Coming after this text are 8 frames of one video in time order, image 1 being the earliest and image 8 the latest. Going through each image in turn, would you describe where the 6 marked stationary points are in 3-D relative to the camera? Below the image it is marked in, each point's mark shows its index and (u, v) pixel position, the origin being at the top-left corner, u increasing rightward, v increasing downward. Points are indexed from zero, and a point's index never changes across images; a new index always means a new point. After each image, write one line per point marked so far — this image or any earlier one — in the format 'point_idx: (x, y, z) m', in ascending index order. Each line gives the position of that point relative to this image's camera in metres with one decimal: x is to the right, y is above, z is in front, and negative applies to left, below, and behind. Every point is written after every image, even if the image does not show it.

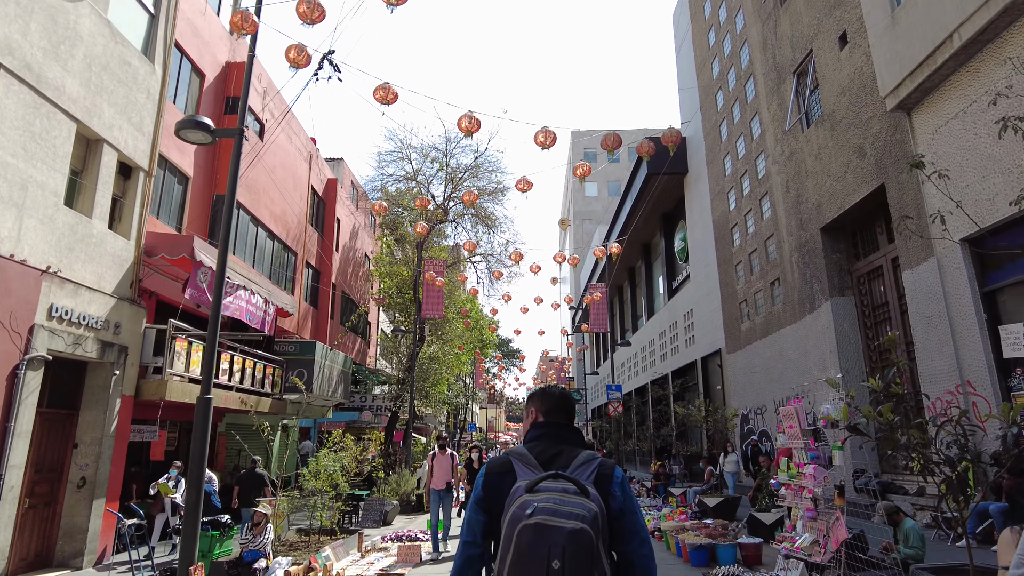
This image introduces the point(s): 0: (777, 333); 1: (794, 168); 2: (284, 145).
0: (+6.1, -1.0, +15.1) m
1: (+6.1, +2.6, +14.2) m
2: (-6.8, +4.3, +19.7) m
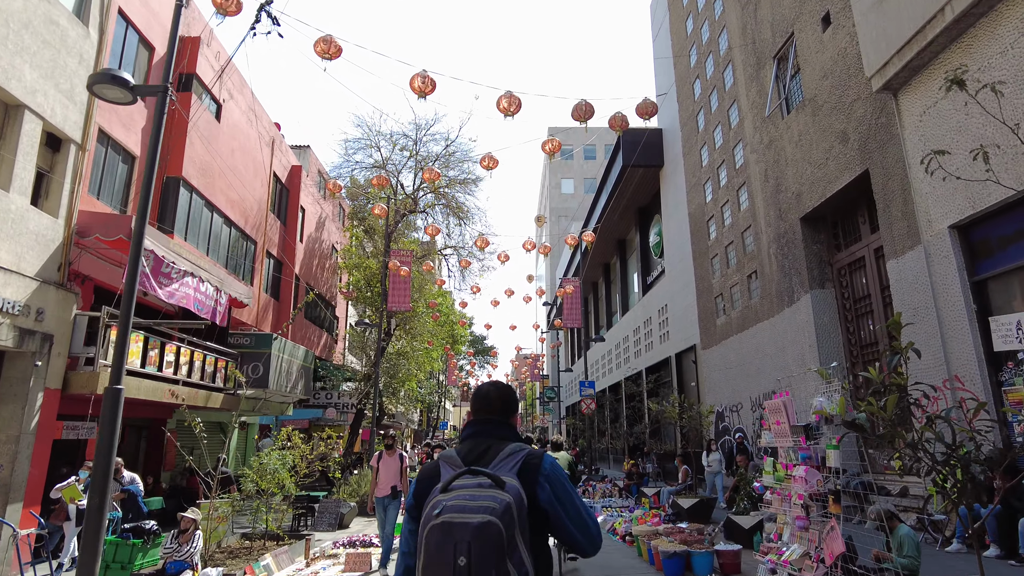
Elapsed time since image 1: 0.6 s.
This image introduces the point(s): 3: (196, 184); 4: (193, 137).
0: (+5.4, -0.9, +14.7) m
1: (+5.4, +2.8, +13.7) m
2: (-7.6, +4.6, +18.7) m
3: (-7.4, +2.4, +15.6) m
4: (-7.4, +3.5, +15.4) m
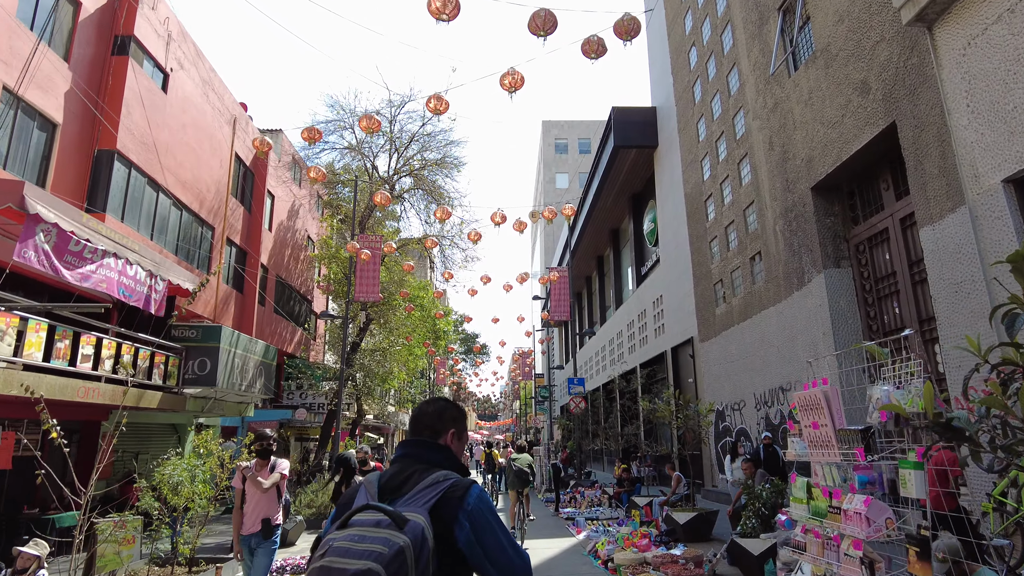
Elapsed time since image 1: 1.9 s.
0: (+4.9, -0.5, +13.1) m
1: (+4.9, +3.1, +12.1) m
2: (-8.2, +4.9, +17.1) m
3: (-8.0, +2.7, +13.9) m
4: (-8.0, +3.8, +13.8) m
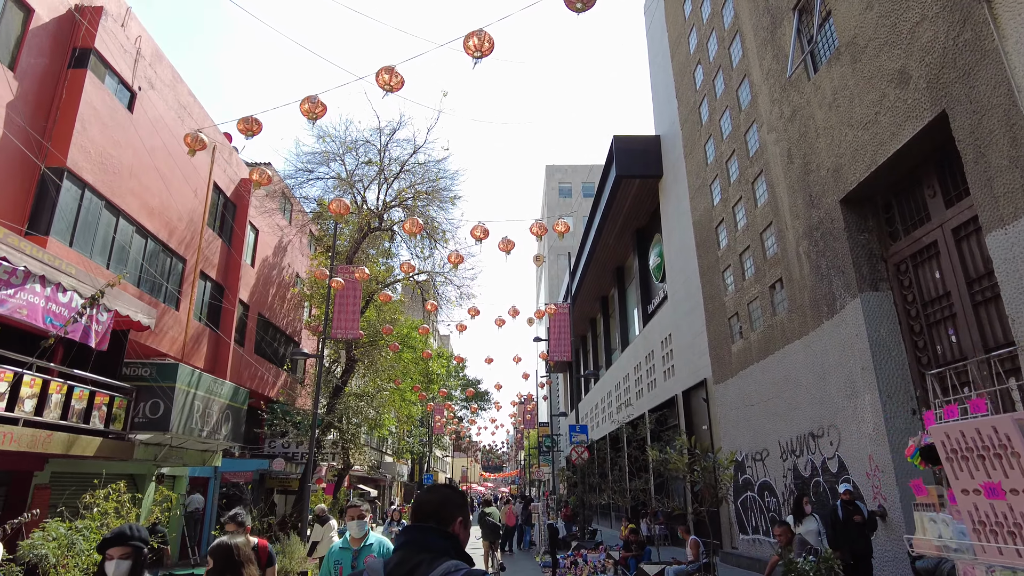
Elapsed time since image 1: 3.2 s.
0: (+4.7, -1.1, +11.5) m
1: (+4.7, +2.6, +10.8) m
2: (-8.3, +4.0, +16.1) m
3: (-8.2, +2.1, +12.7) m
4: (-8.2, +3.2, +12.7) m
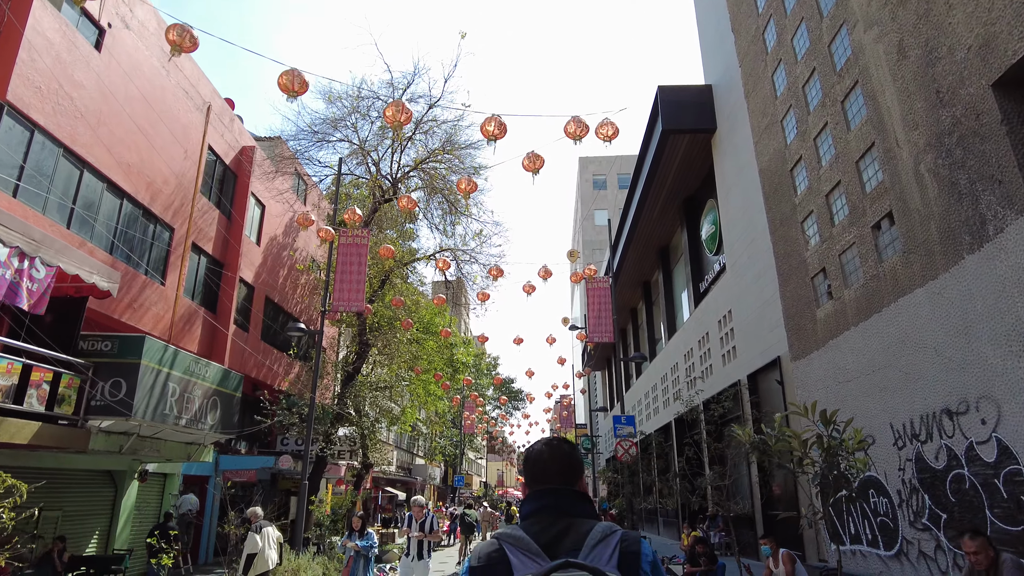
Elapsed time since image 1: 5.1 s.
0: (+5.1, -0.2, +8.8) m
1: (+5.0, +3.5, +8.2) m
2: (-7.7, +4.6, +14.1) m
3: (-7.7, +2.7, +10.8) m
4: (-7.7, +3.8, +10.7) m
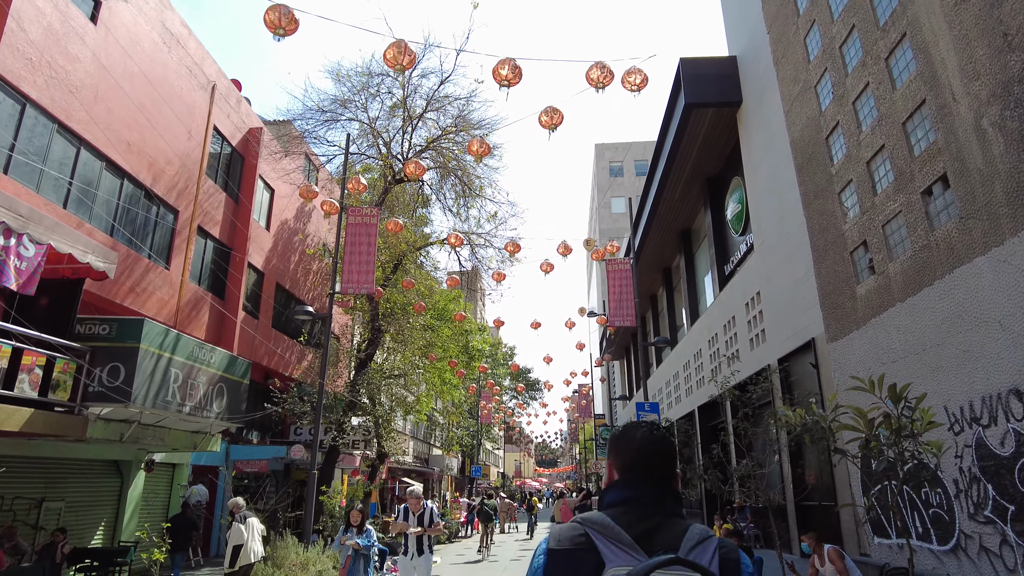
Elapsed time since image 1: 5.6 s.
0: (+5.3, +0.1, +8.0) m
1: (+5.2, +3.8, +7.4) m
2: (-7.4, +4.9, +13.6) m
3: (-7.5, +3.0, +10.3) m
4: (-7.5, +4.1, +10.2) m
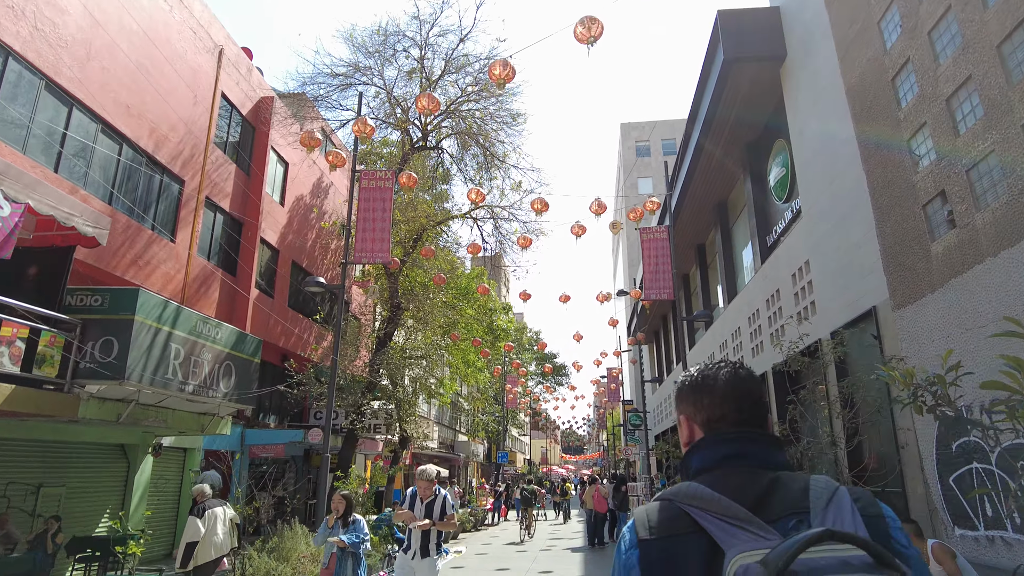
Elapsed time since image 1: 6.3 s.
0: (+5.6, +0.7, +6.8) m
1: (+5.4, +4.4, +6.0) m
2: (-7.0, +5.5, +12.7) m
3: (-7.1, +3.5, +9.4) m
4: (-7.1, +4.6, +9.3) m
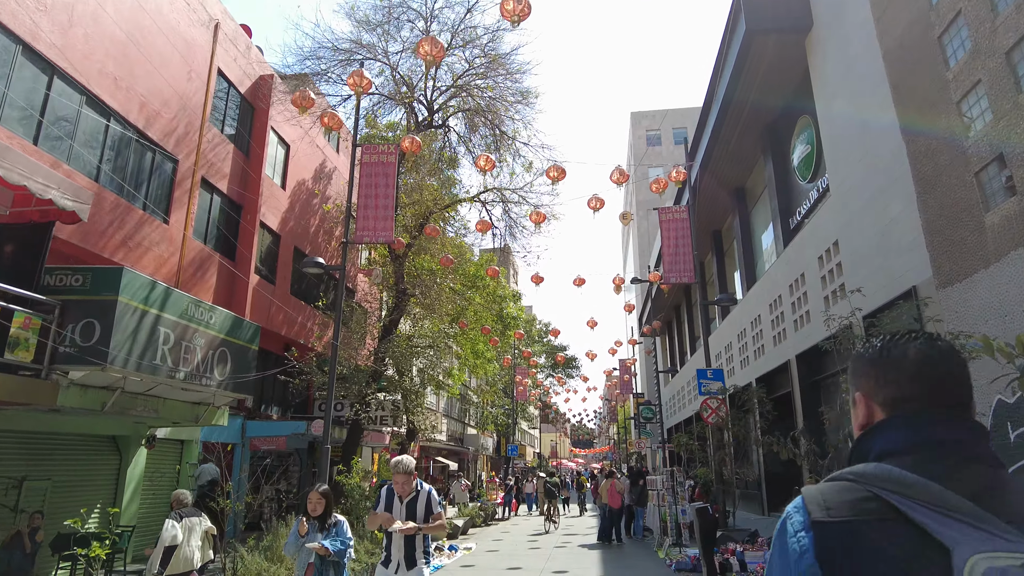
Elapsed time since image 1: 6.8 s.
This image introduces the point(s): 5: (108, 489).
0: (+5.8, +1.0, +6.0) m
1: (+5.6, +4.6, +5.2) m
2: (-6.8, +5.8, +12.0) m
3: (-6.9, +3.7, +8.7) m
4: (-7.0, +4.8, +8.6) m
5: (-7.0, -3.5, +11.3) m
